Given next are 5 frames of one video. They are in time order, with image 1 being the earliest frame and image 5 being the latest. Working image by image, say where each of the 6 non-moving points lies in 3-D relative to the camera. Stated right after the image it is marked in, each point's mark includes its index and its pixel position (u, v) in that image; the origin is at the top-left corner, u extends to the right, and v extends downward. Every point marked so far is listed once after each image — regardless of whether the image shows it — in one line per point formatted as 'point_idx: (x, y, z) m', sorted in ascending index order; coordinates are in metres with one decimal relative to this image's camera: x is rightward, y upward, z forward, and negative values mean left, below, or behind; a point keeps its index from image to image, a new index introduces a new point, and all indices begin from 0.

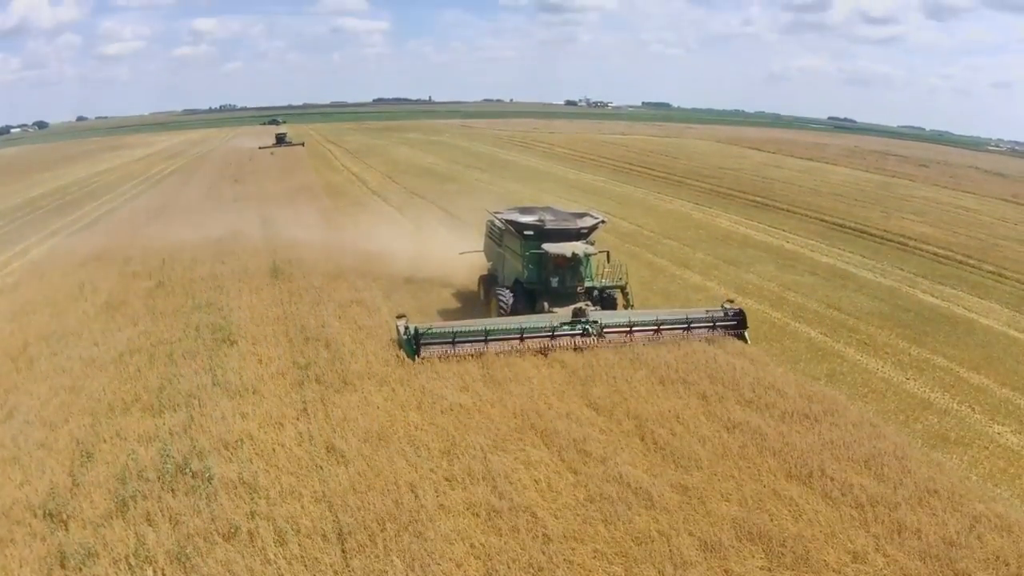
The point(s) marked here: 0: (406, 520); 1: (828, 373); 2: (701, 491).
0: (-1.2, -2.7, +8.0) m
1: (+5.7, -1.7, +12.8) m
2: (+2.6, -2.7, +9.2) m
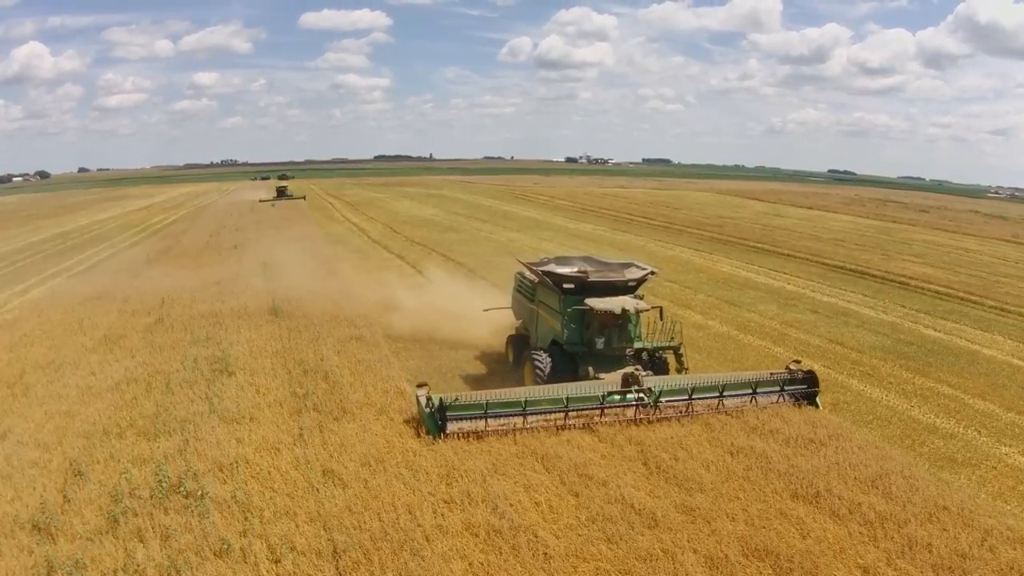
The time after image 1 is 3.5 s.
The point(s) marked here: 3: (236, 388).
0: (-1.2, -2.9, +8.0) m
1: (+5.8, -2.1, +12.7) m
2: (+2.6, -3.0, +9.1) m
3: (-4.8, -1.7, +11.9) m
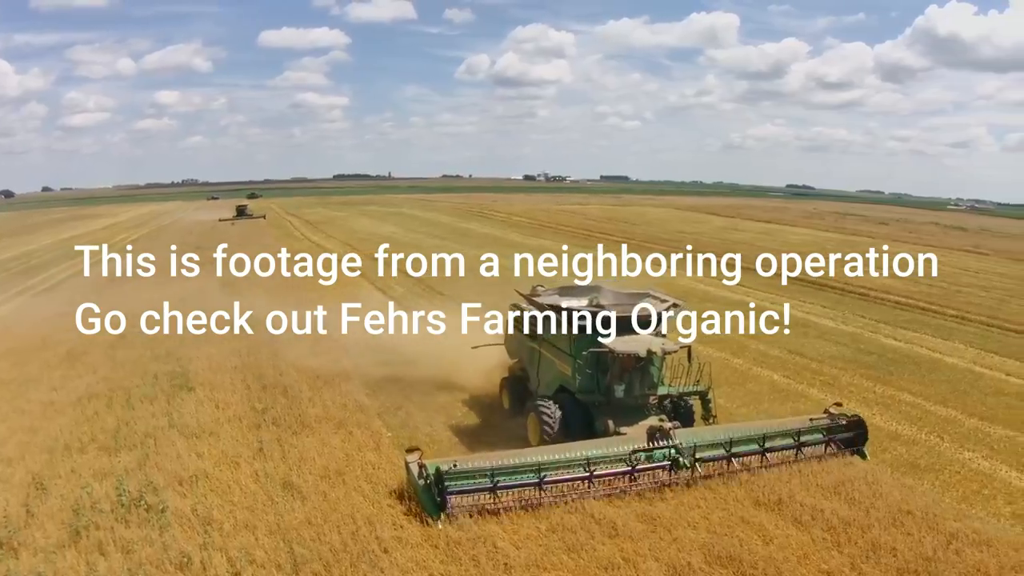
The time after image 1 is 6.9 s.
0: (-1.7, -3.0, +7.9) m
1: (+5.2, -2.3, +12.7) m
2: (+2.0, -3.1, +9.0) m
3: (-5.4, -2.0, +11.7) m
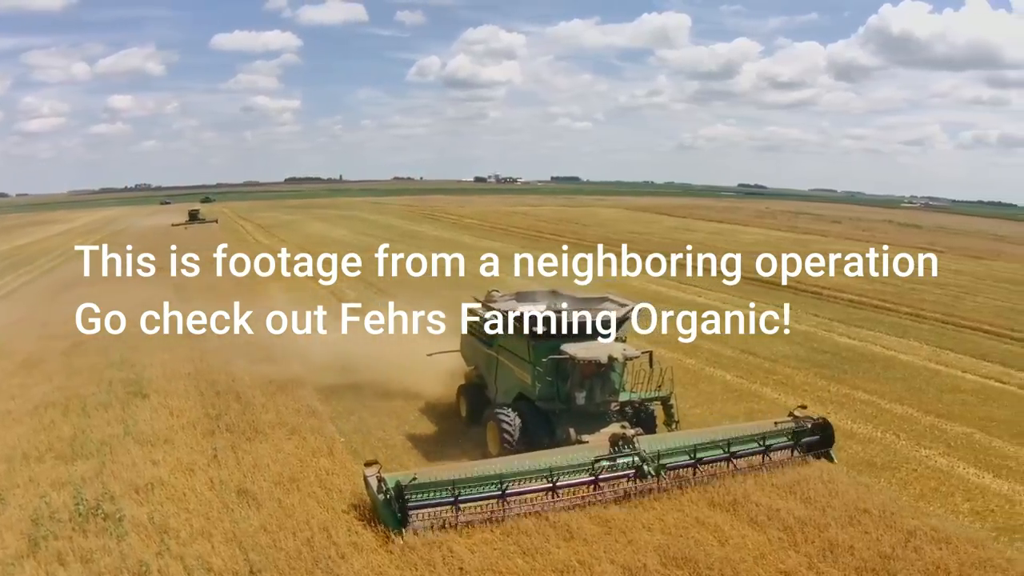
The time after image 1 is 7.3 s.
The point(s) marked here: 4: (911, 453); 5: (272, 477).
0: (-2.4, -3.1, +7.8) m
1: (+4.5, -2.3, +12.7) m
2: (+1.4, -3.1, +8.9) m
3: (-6.1, -2.1, +11.6) m
4: (+6.6, -2.7, +11.3) m
5: (-3.3, -2.6, +9.6) m
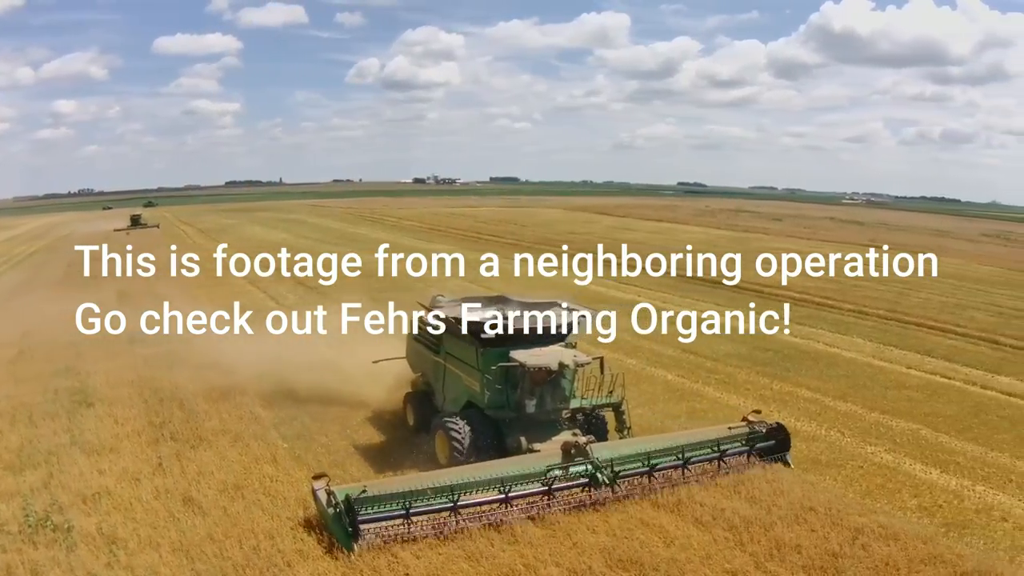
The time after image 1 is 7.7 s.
0: (-3.2, -3.1, +7.7) m
1: (+3.6, -2.3, +12.7) m
2: (+0.6, -3.1, +8.9) m
3: (-7.0, -2.2, +11.4) m
4: (+5.8, -2.7, +11.3) m
5: (-4.2, -2.7, +9.5) m
